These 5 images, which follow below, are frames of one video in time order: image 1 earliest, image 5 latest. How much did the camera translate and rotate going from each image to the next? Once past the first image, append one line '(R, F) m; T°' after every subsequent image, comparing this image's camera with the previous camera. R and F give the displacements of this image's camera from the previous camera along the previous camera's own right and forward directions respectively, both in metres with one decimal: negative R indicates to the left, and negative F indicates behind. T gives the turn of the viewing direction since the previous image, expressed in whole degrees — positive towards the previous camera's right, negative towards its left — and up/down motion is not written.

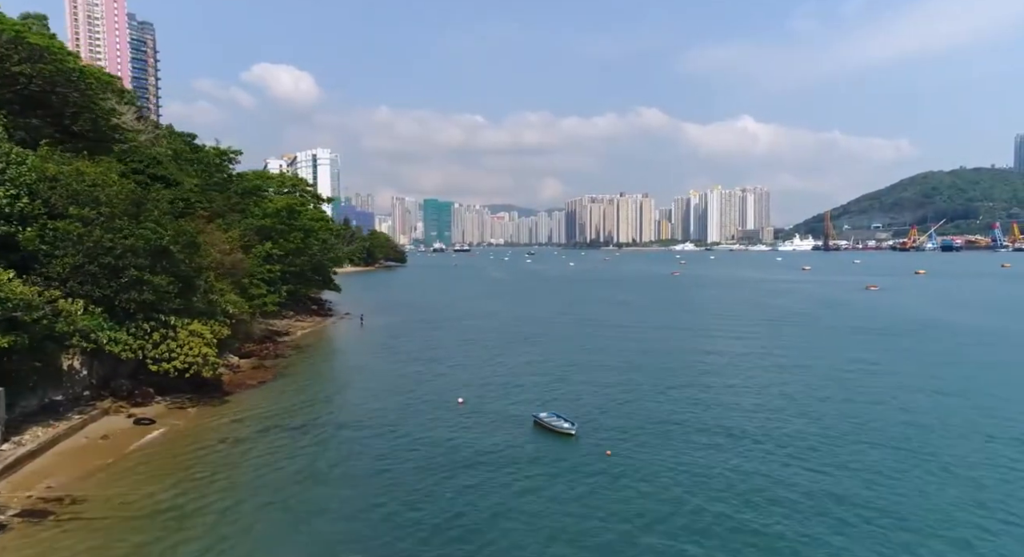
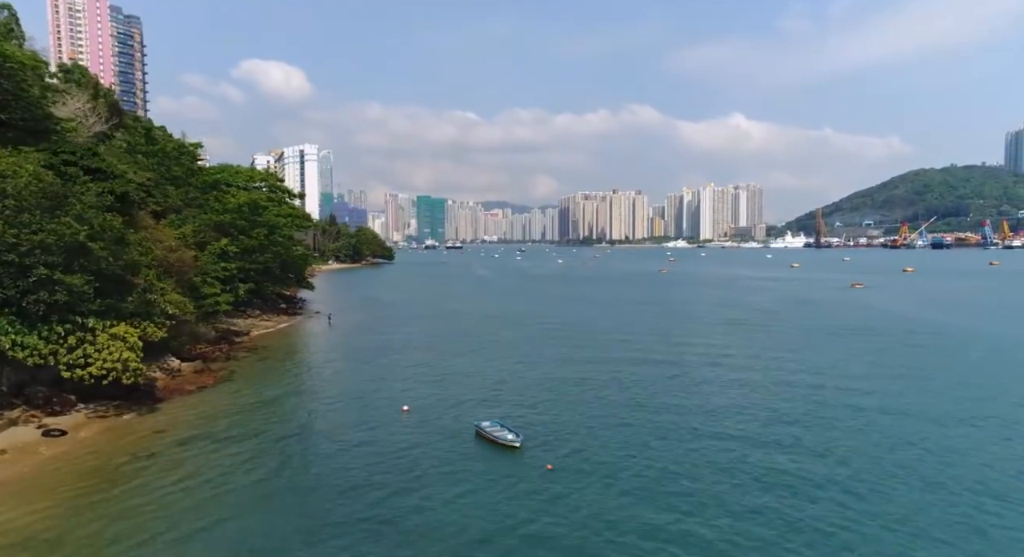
(+1.3, +1.3) m; +1°
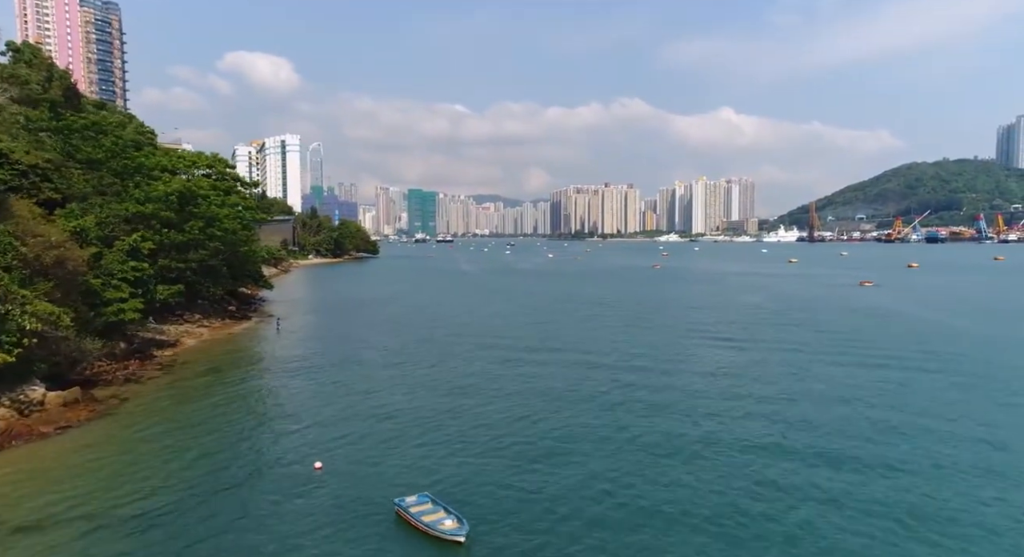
(+0.9, +5.3) m; +1°
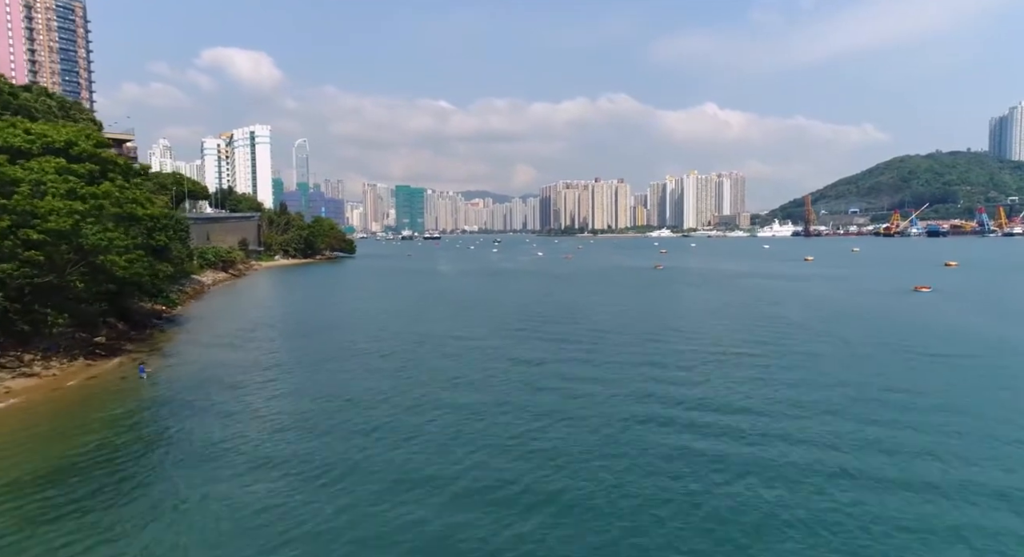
(+0.6, +11.7) m; +1°
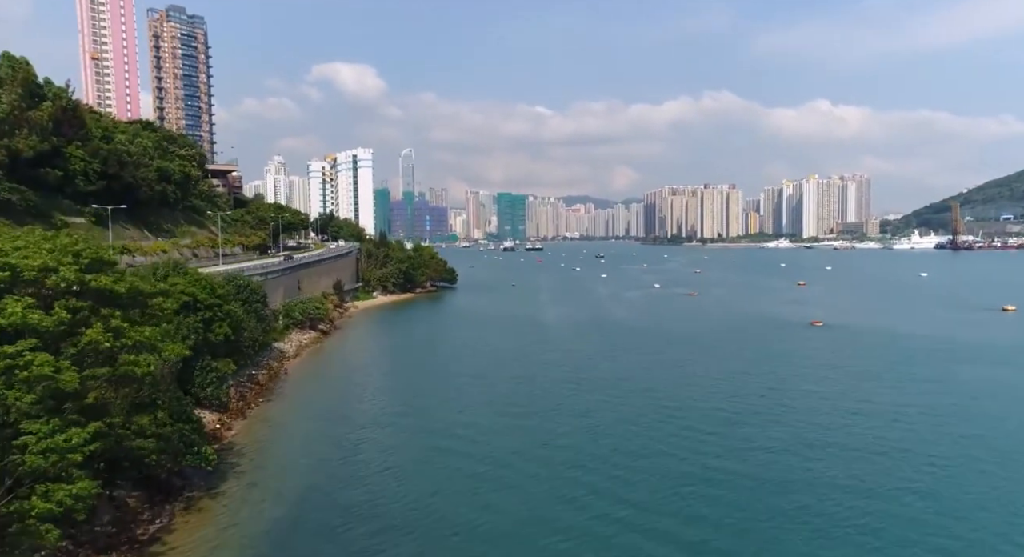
(-2.4, +12.4) m; -8°
